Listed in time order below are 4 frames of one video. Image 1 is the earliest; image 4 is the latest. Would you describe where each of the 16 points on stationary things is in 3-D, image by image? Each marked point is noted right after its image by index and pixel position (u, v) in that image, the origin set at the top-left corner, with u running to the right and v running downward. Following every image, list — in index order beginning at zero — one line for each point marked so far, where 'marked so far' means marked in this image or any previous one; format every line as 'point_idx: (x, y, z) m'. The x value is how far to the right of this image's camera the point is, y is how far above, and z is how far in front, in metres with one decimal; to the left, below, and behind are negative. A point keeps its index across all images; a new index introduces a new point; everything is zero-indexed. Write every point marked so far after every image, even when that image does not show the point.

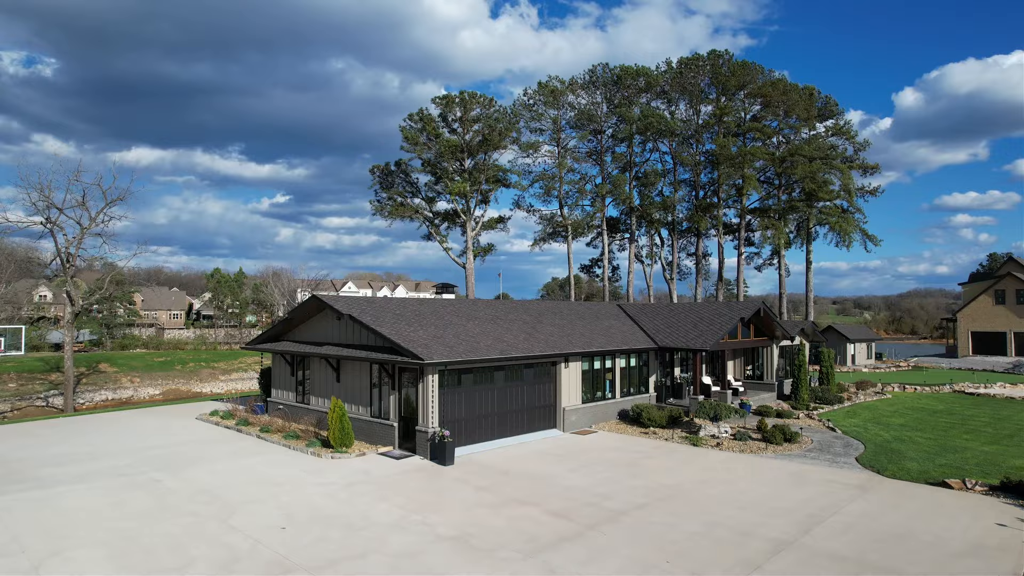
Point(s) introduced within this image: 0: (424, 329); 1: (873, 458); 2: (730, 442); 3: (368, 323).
0: (-2.2, -1.0, +16.8) m
1: (+8.4, -4.0, +15.7) m
2: (+5.7, -4.0, +17.6) m
3: (-3.5, -0.8, +16.1) m
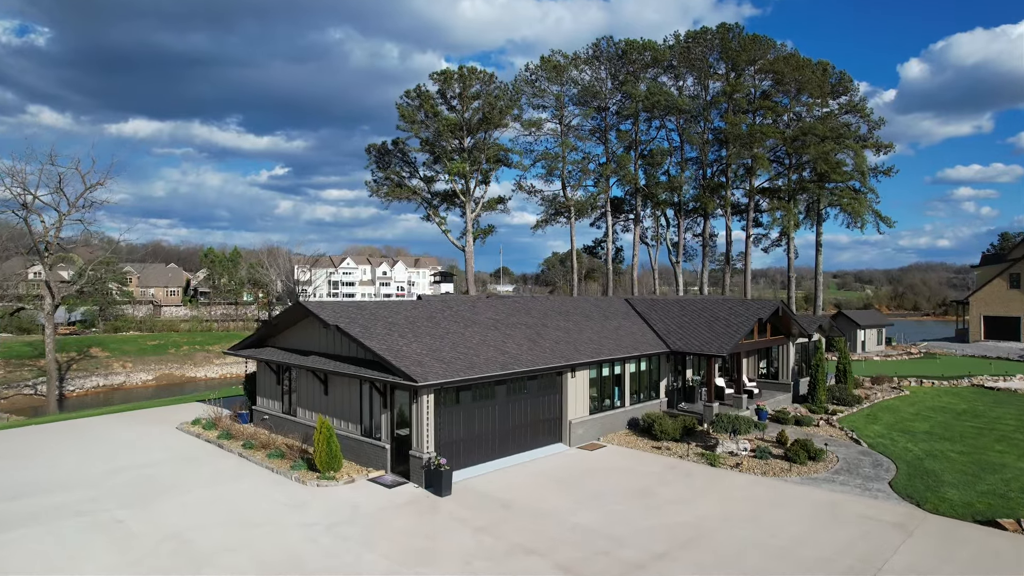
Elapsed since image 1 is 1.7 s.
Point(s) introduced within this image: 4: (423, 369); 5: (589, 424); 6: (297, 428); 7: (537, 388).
0: (-2.1, -1.2, +15.3) m
1: (+8.5, -4.2, +14.4) m
2: (+5.7, -4.2, +16.3) m
3: (-3.4, -1.0, +14.7) m
4: (-1.8, -1.7, +13.7) m
5: (+2.0, -3.6, +18.0) m
6: (-5.5, -3.6, +17.5) m
7: (+0.6, -2.5, +17.0) m
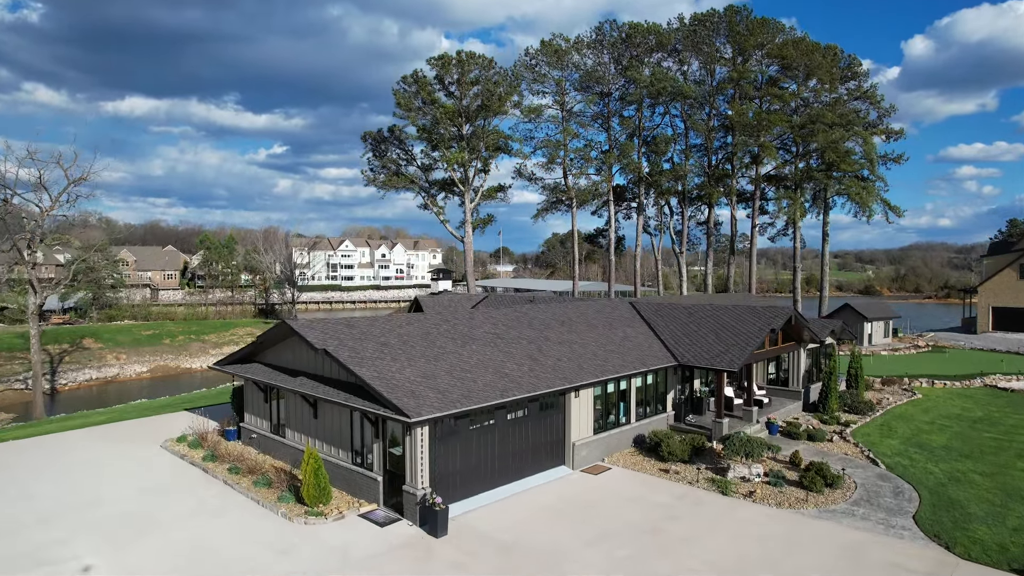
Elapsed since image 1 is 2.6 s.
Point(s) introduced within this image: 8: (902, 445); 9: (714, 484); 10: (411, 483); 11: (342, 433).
0: (-2.1, -1.6, +14.4) m
1: (+8.5, -4.7, +13.5) m
2: (+5.7, -4.6, +15.4) m
3: (-3.4, -1.4, +13.7) m
4: (-1.8, -2.1, +12.8) m
5: (+2.0, -4.0, +17.1) m
6: (-5.5, -4.0, +16.6) m
7: (+0.6, -2.9, +16.1) m
8: (+11.4, -4.6, +19.7) m
9: (+4.7, -4.5, +15.6) m
10: (-2.0, -3.8, +13.1) m
11: (-3.7, -3.2, +14.9) m
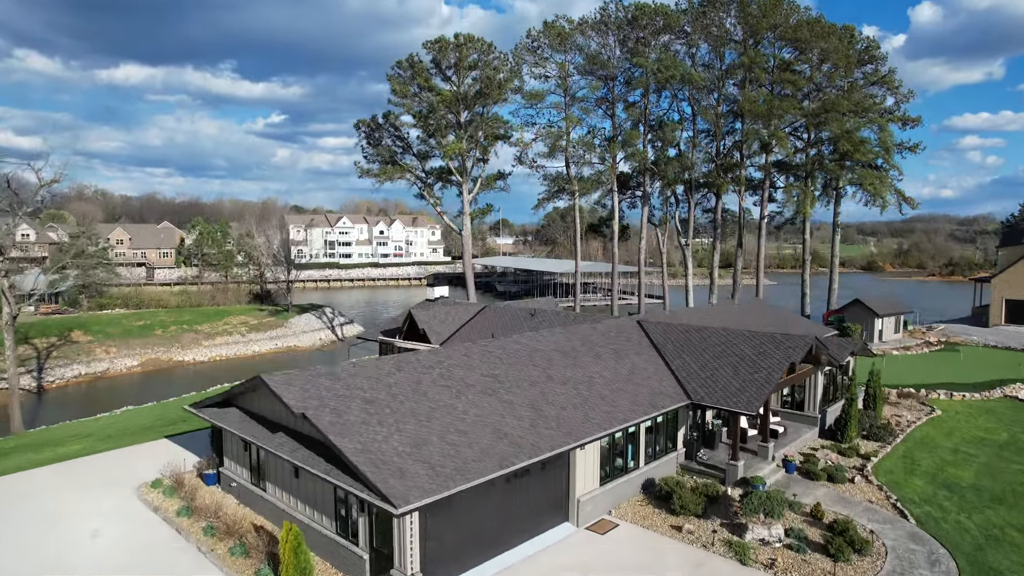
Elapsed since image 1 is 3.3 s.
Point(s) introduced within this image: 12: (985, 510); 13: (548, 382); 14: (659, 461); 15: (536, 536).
0: (-2.1, -2.6, +13.0) m
1: (+8.5, -5.8, +12.2) m
2: (+5.7, -5.6, +14.1) m
3: (-3.4, -2.5, +12.3) m
4: (-1.8, -3.2, +11.4) m
5: (+2.0, -4.9, +15.8) m
6: (-5.5, -4.9, +15.3) m
7: (+0.6, -3.9, +14.7) m
8: (+11.3, -5.4, +18.4) m
9: (+4.7, -5.5, +14.3) m
10: (-2.0, -4.9, +11.8) m
11: (-3.7, -4.2, +13.5) m
12: (+11.8, -5.5, +16.8) m
13: (+0.9, -2.3, +16.5) m
14: (+3.9, -4.6, +17.9) m
15: (+0.5, -5.4, +14.7) m
